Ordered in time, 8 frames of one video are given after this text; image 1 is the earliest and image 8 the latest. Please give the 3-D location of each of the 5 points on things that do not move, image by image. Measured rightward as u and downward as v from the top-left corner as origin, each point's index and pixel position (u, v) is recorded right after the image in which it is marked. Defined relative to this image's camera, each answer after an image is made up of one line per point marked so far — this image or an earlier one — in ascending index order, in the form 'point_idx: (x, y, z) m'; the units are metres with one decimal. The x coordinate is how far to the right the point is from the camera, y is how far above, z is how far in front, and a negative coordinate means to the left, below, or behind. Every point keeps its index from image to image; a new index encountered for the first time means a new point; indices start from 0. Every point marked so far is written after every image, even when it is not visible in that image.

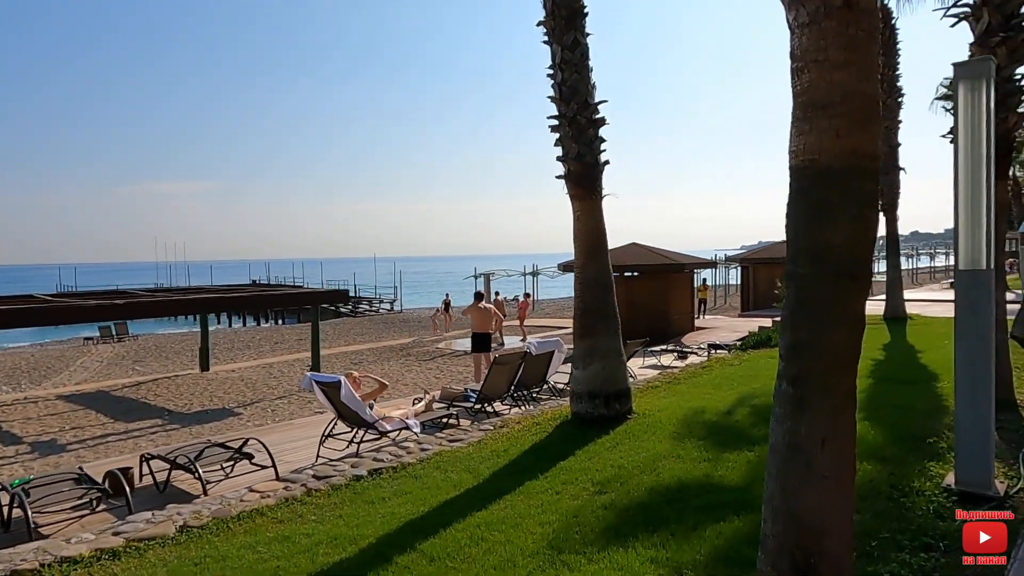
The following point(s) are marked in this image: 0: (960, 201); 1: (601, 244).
0: (+3.2, +0.6, +4.8) m
1: (+1.0, +0.5, +7.5) m
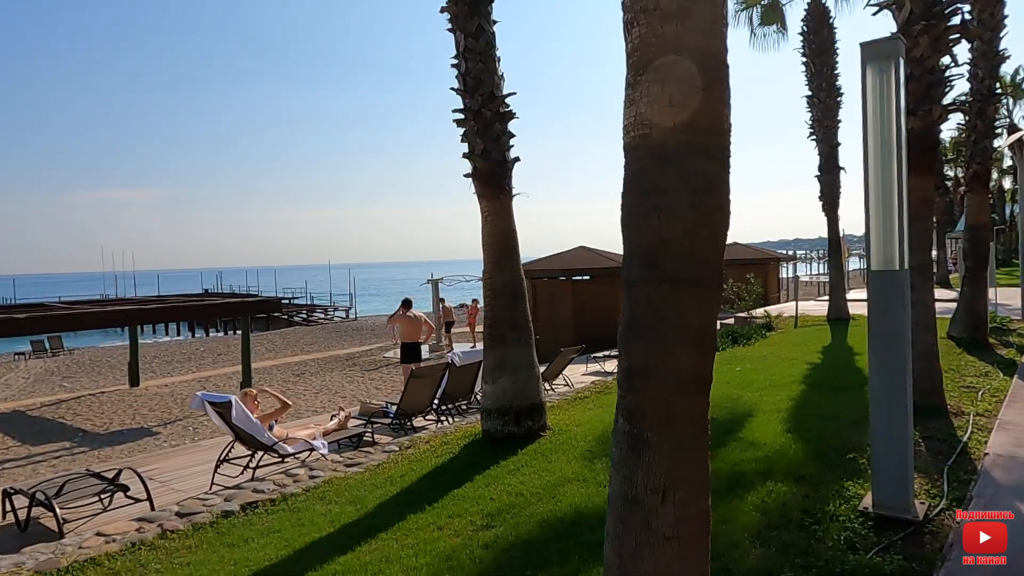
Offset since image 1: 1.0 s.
0: (+2.4, +0.6, +4.4) m
1: (0.0, +0.4, +6.9) m
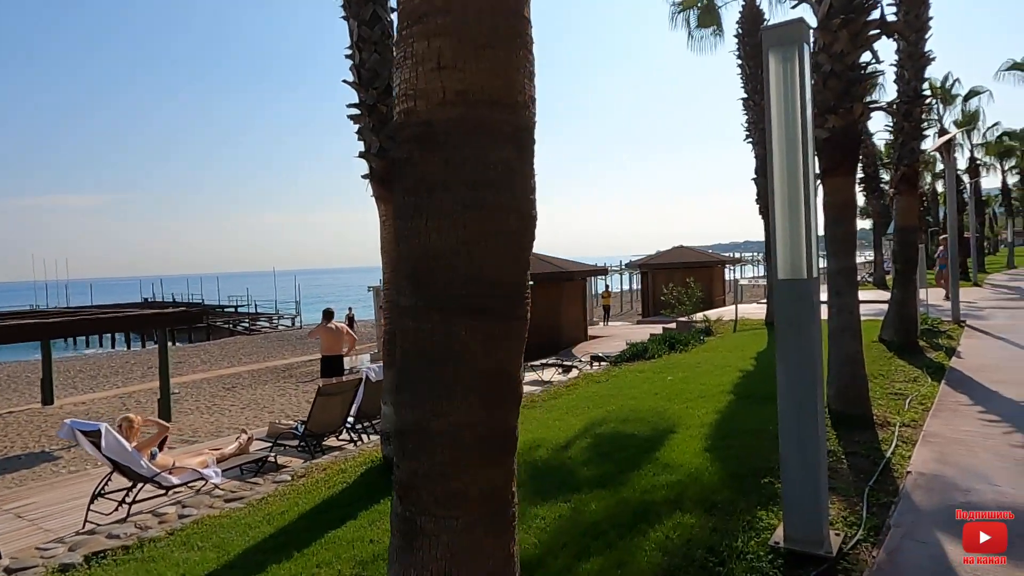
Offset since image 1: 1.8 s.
0: (+1.6, +0.5, +4.0) m
1: (-0.9, +0.3, +6.3) m
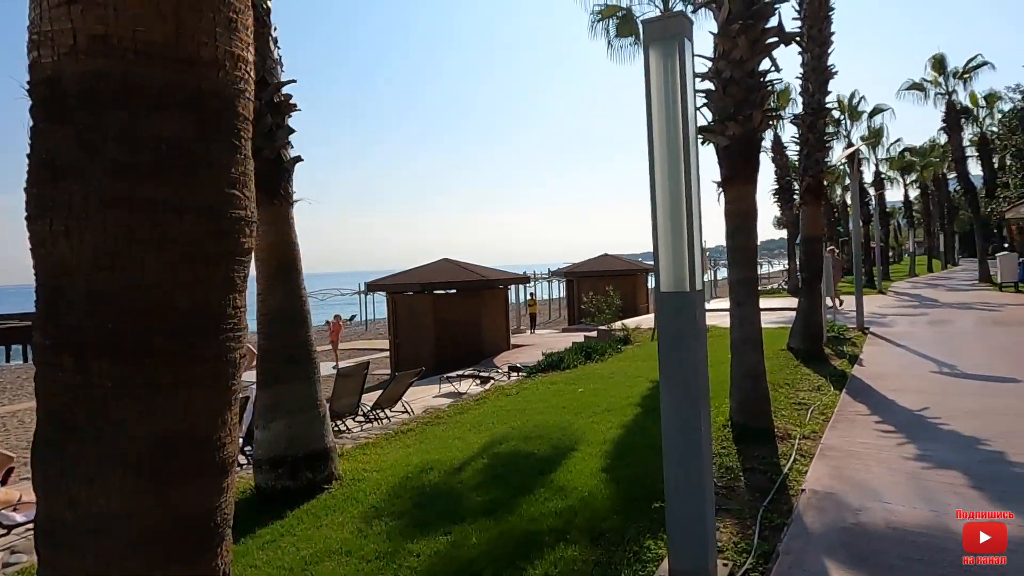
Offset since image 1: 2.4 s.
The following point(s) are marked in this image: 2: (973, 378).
0: (+0.8, +0.5, +3.7) m
1: (-1.9, +0.2, +5.8) m
2: (+6.0, -1.2, +8.7) m
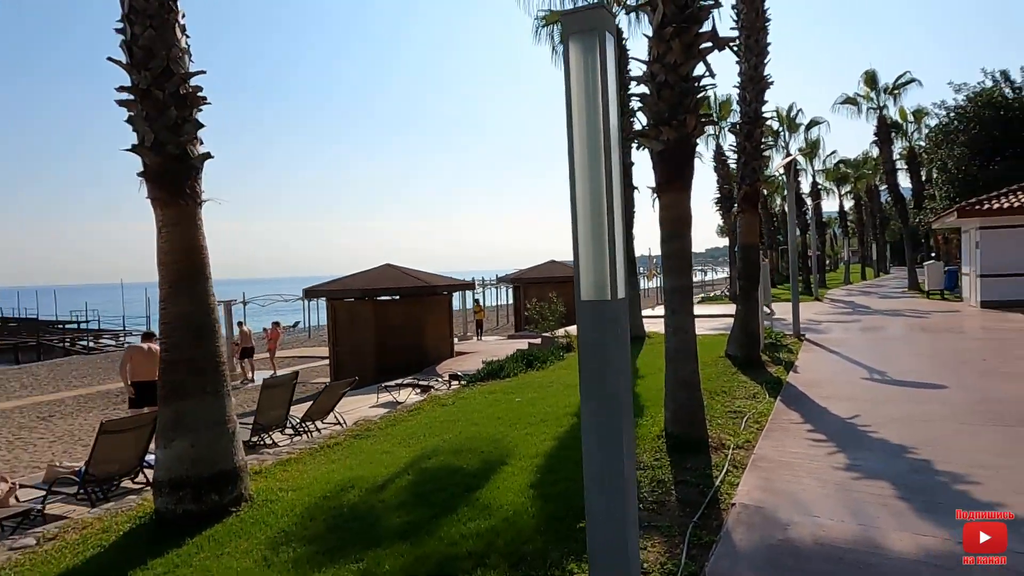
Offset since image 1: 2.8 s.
0: (+0.3, +0.4, +3.5) m
1: (-2.5, +0.2, +5.4) m
2: (+5.1, -1.3, +8.8) m
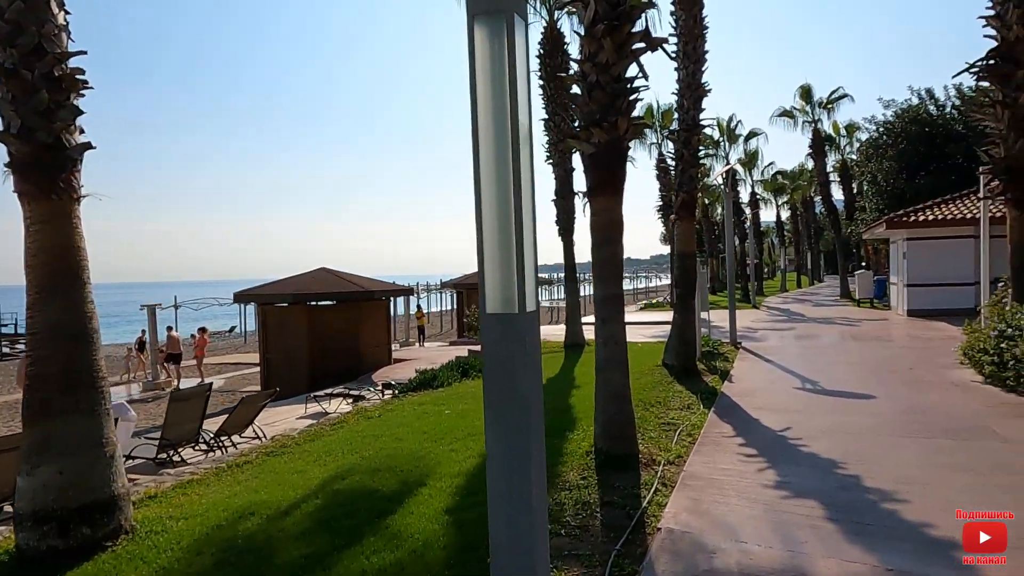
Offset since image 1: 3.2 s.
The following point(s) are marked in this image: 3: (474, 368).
0: (-0.1, +0.4, +3.1) m
1: (-3.2, +0.1, +4.8) m
2: (+4.2, -1.4, +8.8) m
3: (-0.7, -1.6, +13.1) m
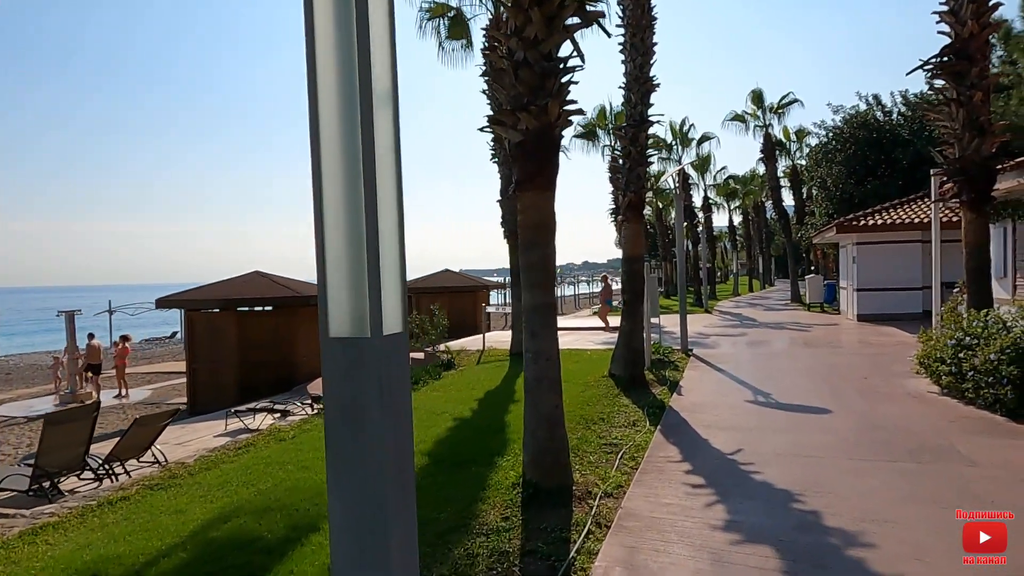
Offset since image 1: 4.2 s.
0: (-0.6, +0.3, +2.3) m
1: (-3.7, +0.1, +3.7) m
2: (+3.4, -1.5, +8.2) m
3: (-1.9, -1.7, +12.2) m
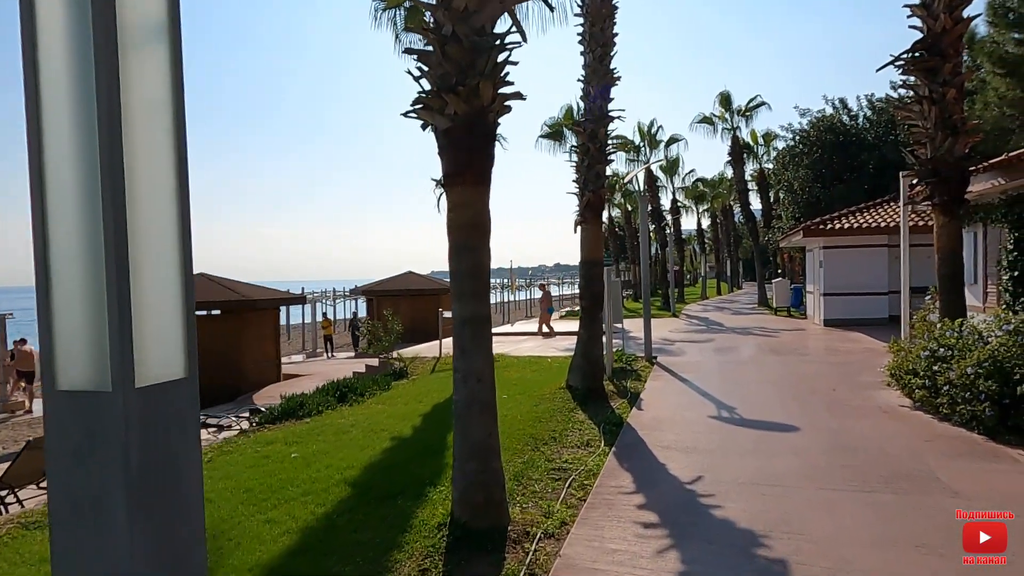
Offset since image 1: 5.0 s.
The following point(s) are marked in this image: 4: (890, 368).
0: (-1.0, +0.3, +1.5) m
1: (-4.2, 0.0, +2.8) m
2: (+2.7, -1.6, +7.6) m
3: (-2.7, -1.8, +11.4) m
4: (+5.2, -1.1, +9.2) m
